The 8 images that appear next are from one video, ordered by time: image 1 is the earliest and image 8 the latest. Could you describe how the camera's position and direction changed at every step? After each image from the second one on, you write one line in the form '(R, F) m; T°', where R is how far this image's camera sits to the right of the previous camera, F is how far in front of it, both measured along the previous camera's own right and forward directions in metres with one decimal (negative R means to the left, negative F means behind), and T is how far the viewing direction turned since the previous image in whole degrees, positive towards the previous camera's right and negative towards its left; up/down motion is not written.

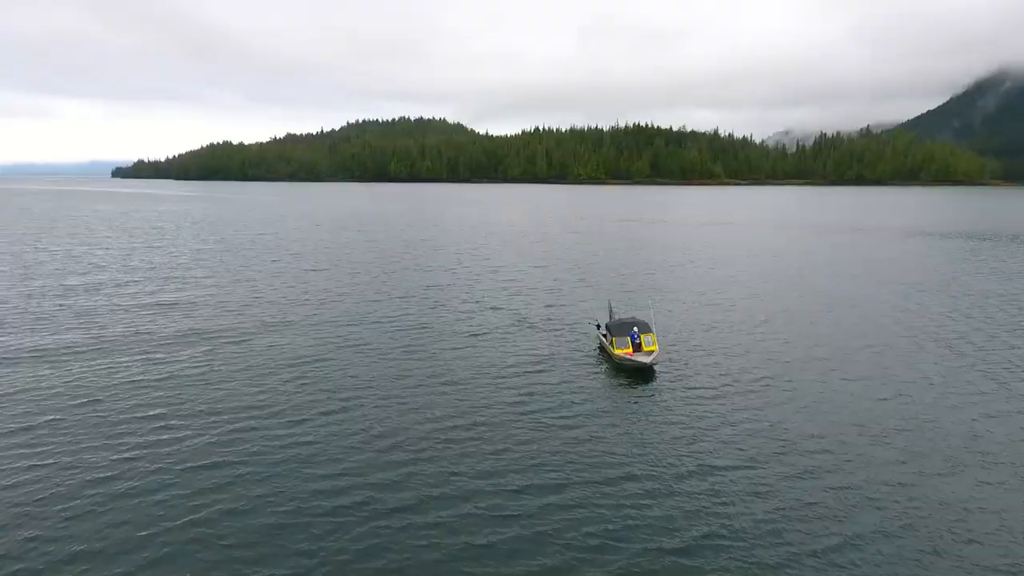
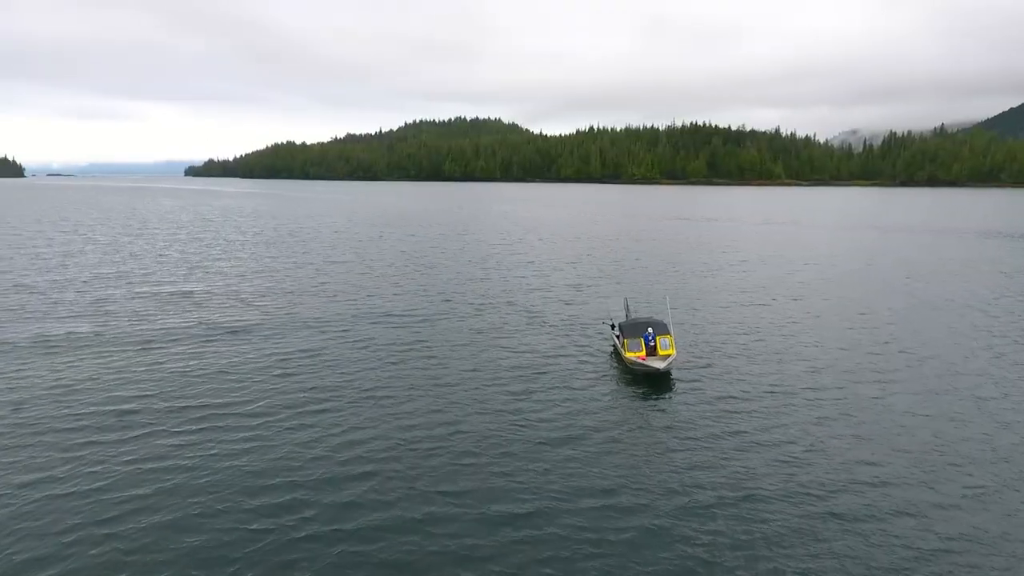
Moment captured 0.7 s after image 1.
(+3.7, +5.5) m; -5°
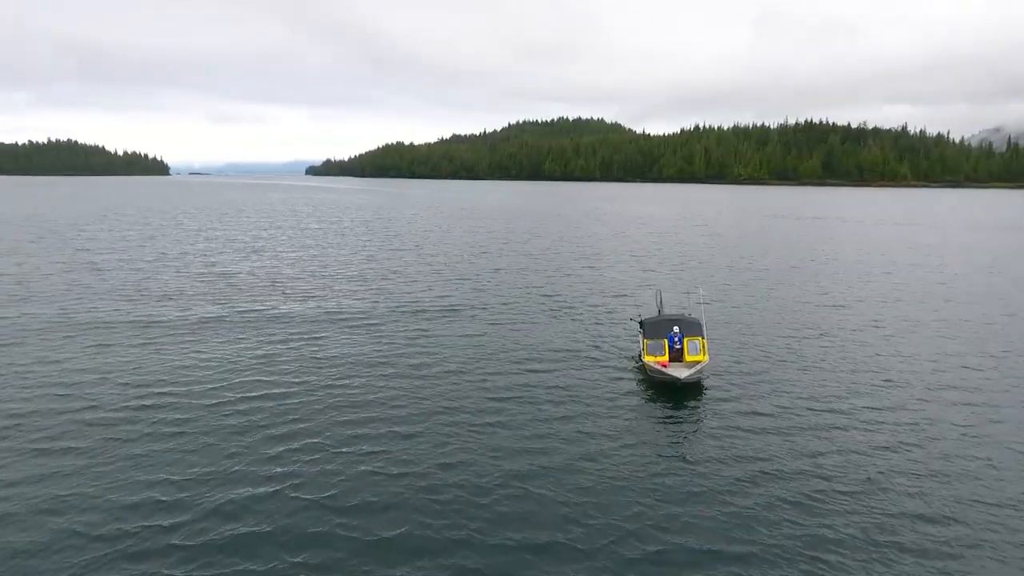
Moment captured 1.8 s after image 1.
(+5.9, +8.2) m; -9°
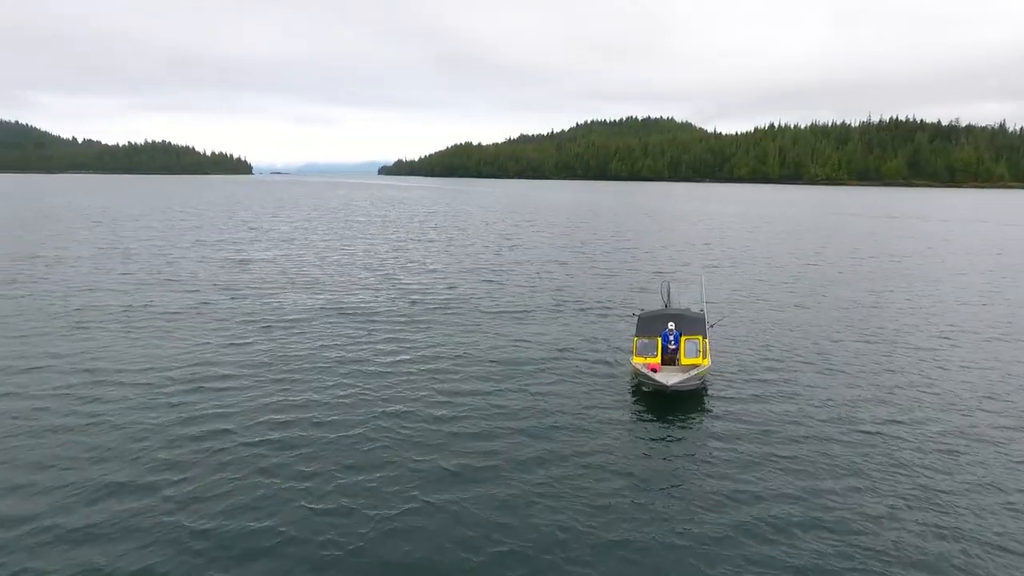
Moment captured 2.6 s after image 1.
(+4.7, +5.6) m; -6°
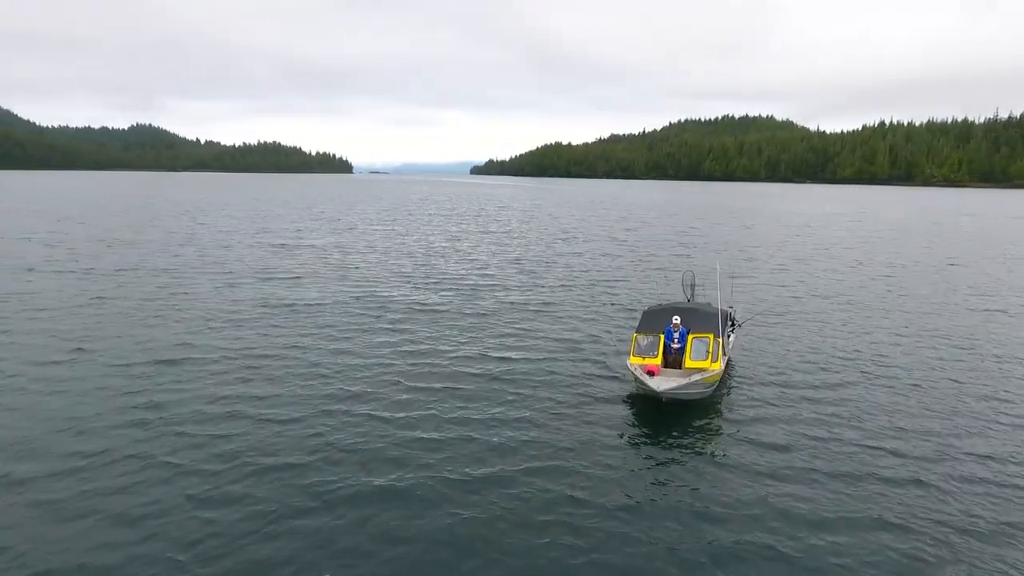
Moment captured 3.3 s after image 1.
(+4.3, +4.7) m; -8°
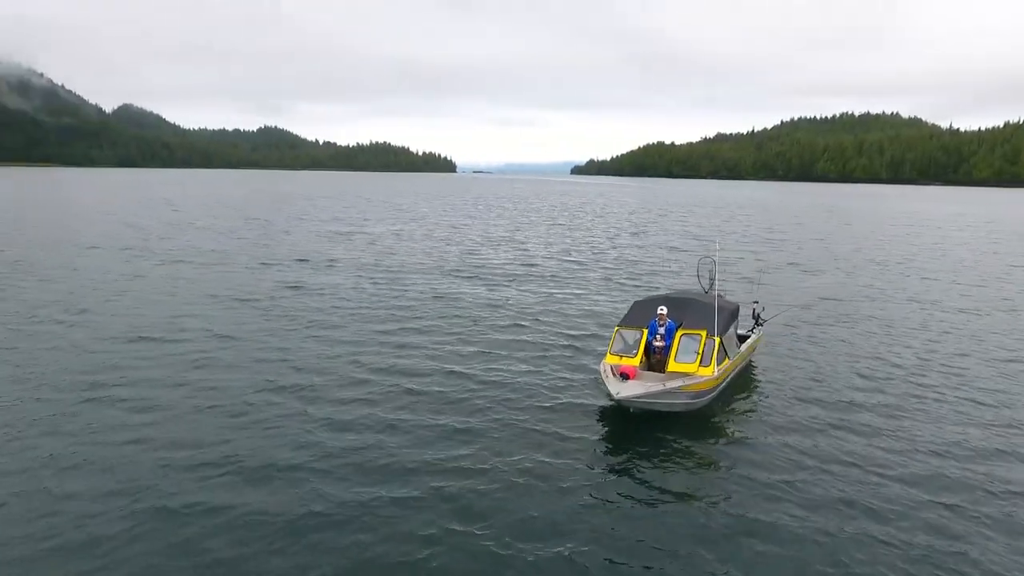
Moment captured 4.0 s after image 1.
(+4.4, +4.4) m; -9°
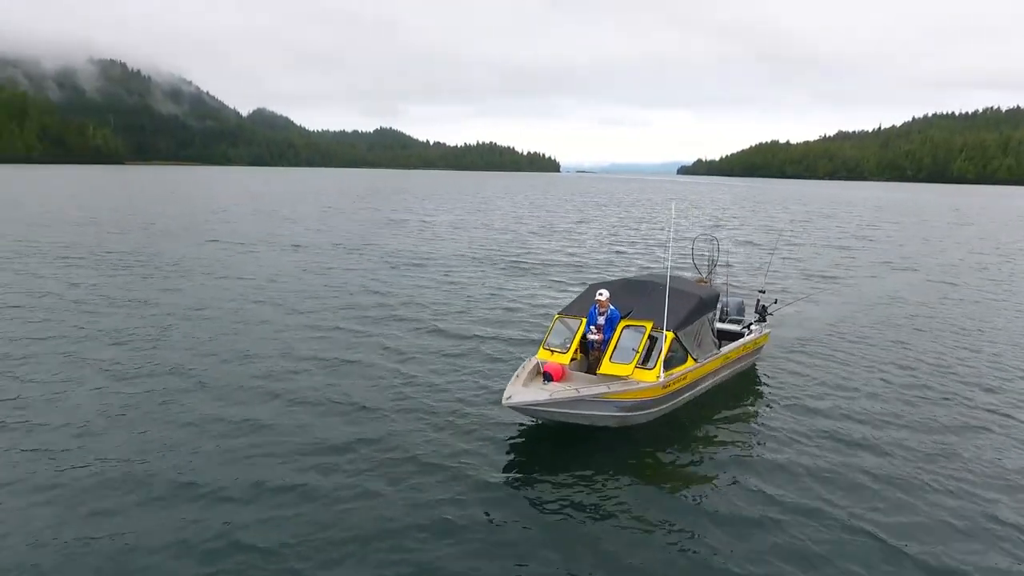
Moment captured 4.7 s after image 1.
(+4.5, +4.3) m; -9°
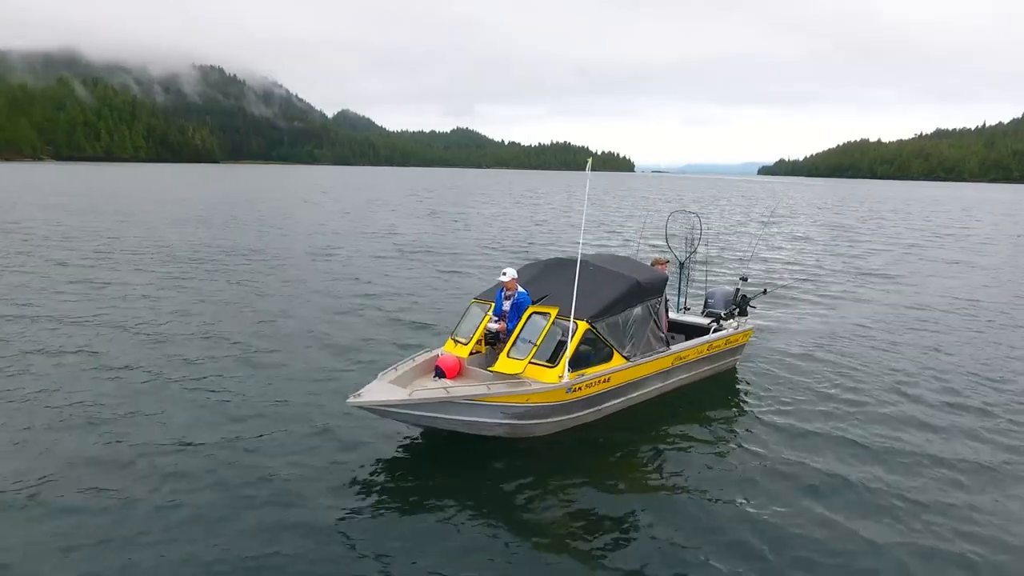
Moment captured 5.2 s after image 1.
(+3.2, +2.9) m; -6°
